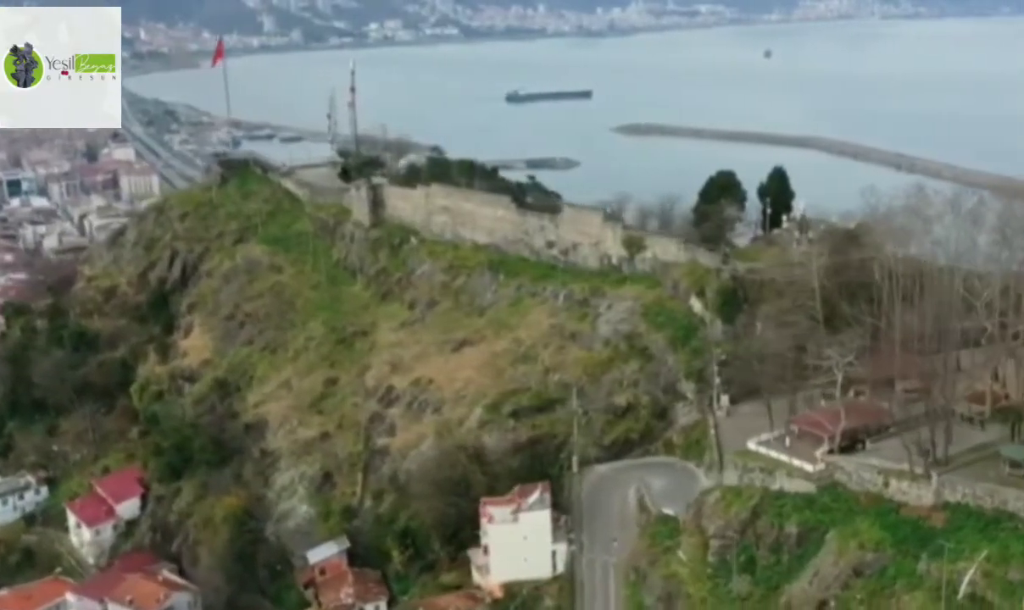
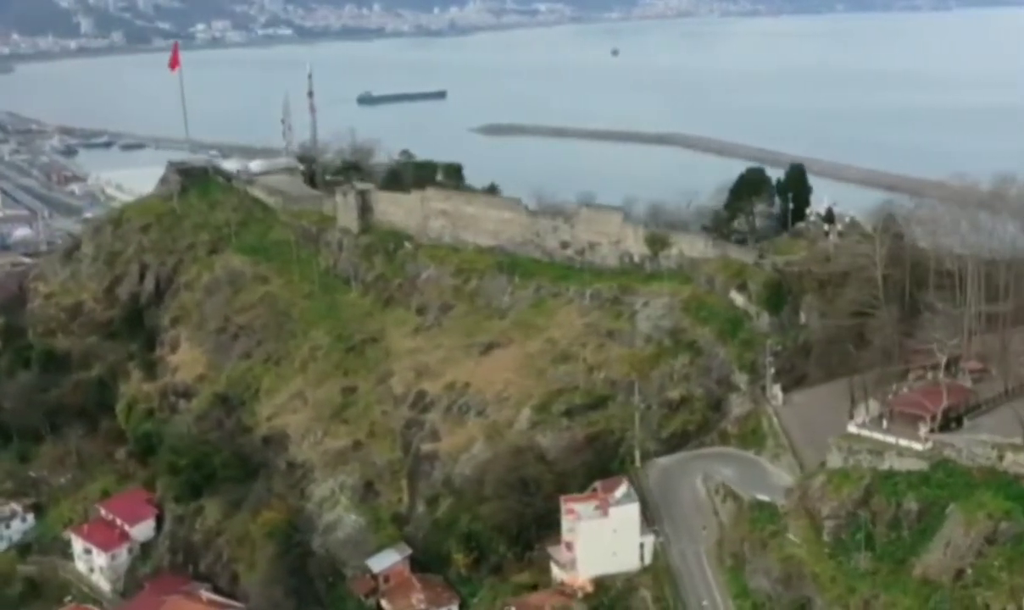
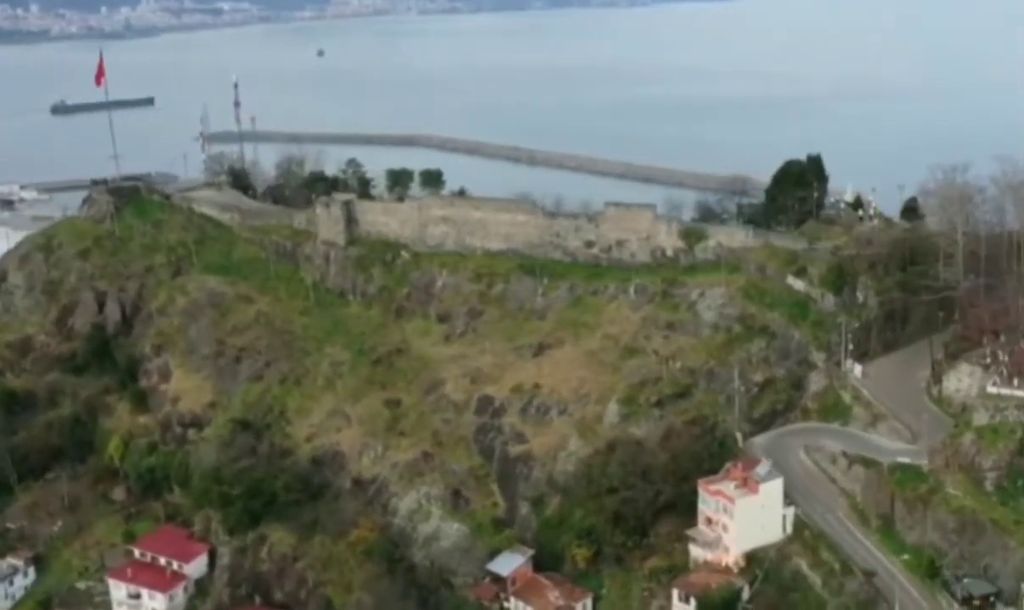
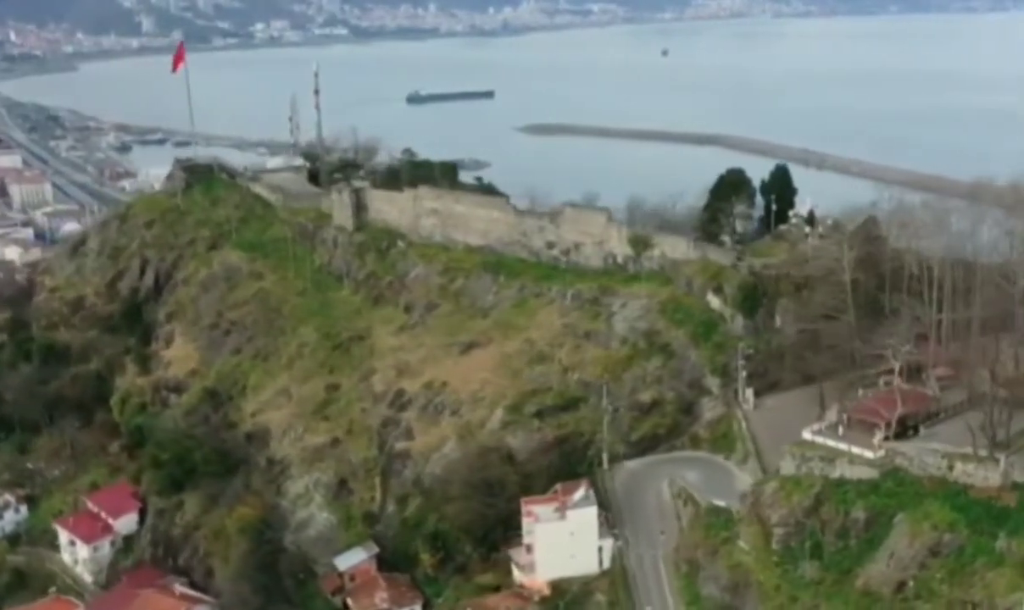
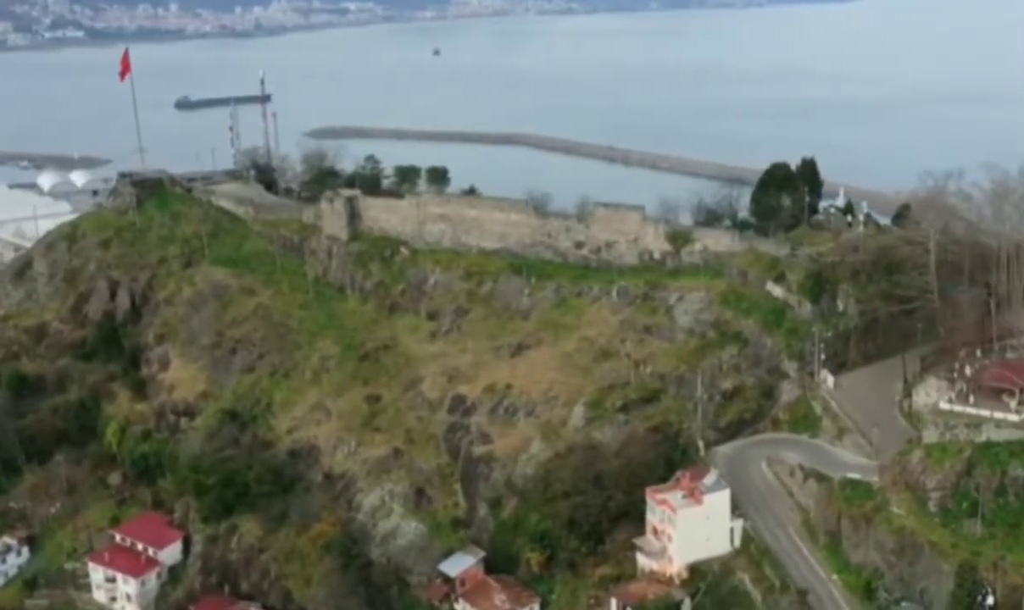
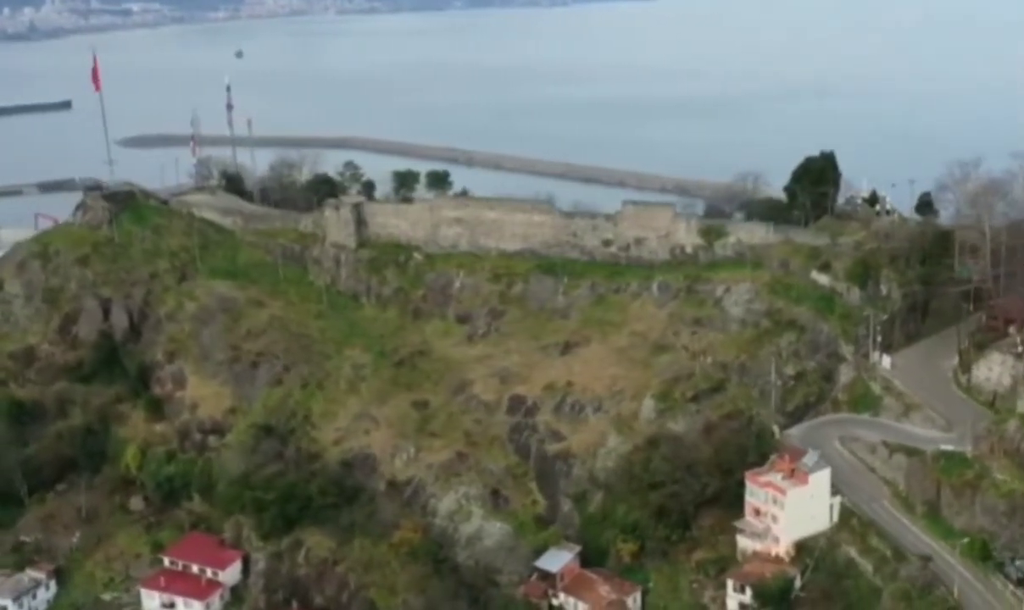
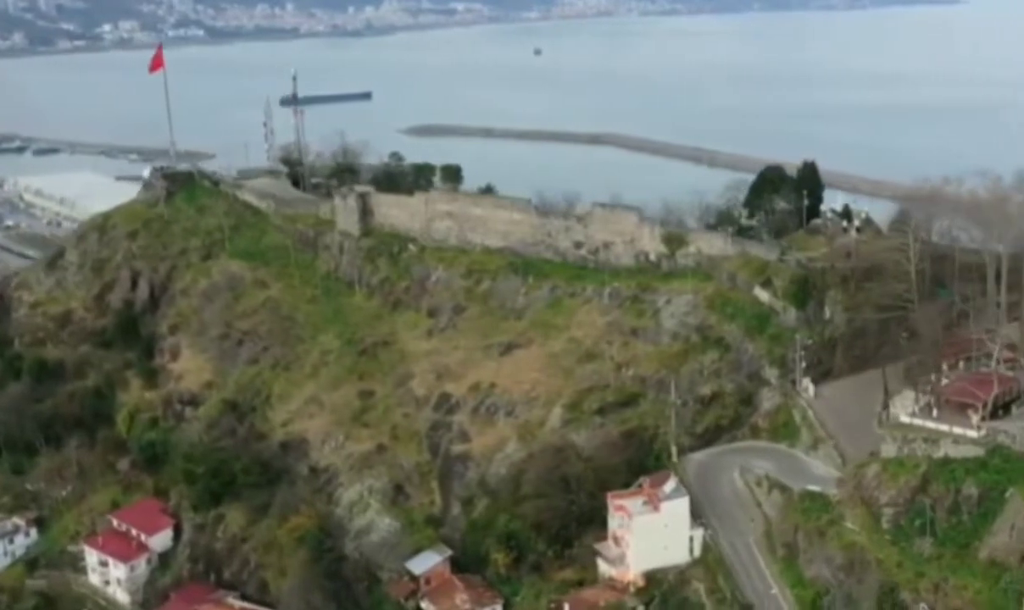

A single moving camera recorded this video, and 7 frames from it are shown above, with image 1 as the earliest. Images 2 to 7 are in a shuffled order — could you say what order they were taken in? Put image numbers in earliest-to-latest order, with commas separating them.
4, 2, 7, 5, 3, 6
